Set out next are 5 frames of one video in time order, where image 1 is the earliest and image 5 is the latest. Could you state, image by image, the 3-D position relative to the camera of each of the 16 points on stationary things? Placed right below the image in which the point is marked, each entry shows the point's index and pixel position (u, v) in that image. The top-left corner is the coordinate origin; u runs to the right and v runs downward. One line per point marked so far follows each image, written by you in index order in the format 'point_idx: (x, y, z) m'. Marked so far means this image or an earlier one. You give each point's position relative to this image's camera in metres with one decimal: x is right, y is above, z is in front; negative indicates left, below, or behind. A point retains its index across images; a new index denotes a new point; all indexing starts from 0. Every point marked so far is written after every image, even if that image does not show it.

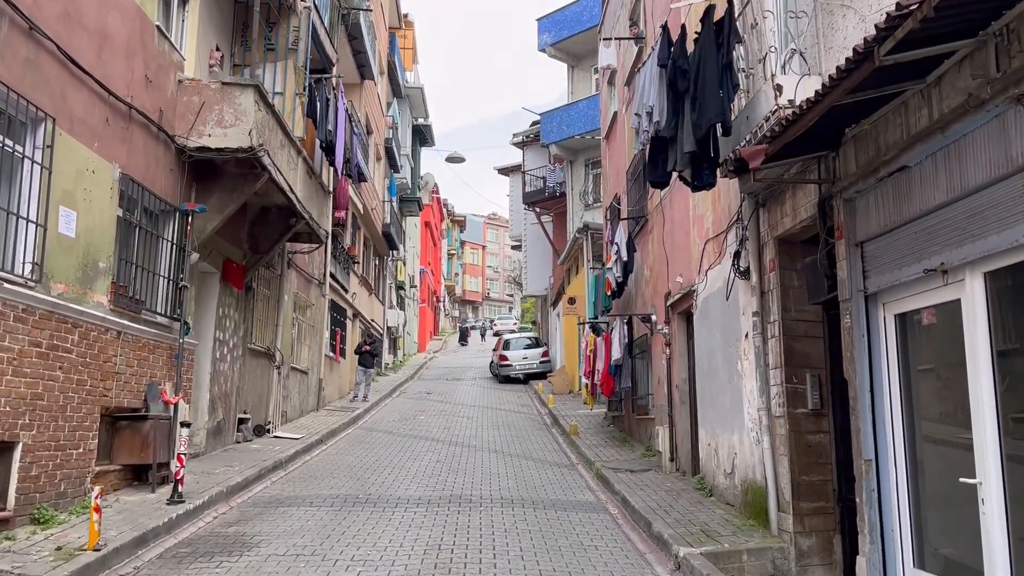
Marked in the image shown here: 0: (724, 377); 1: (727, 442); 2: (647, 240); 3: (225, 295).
0: (+2.0, -0.8, +7.8) m
1: (+2.0, -1.4, +7.8) m
2: (+1.9, +0.7, +11.7) m
3: (-3.9, -0.1, +11.4) m
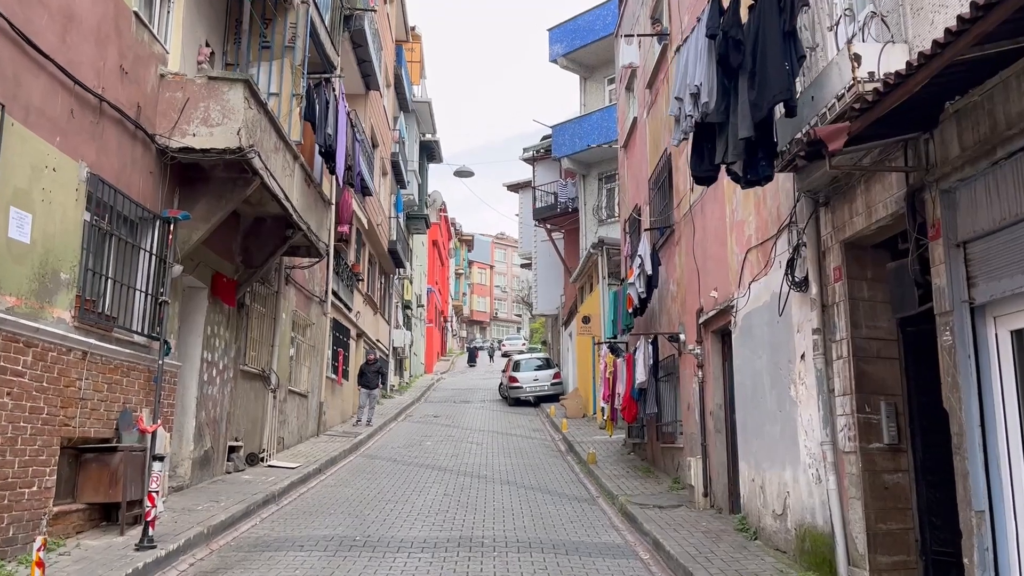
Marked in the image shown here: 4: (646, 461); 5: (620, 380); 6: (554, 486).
0: (+2.1, -1.0, +6.8) m
1: (+2.2, -1.6, +6.8) m
2: (+2.1, +0.5, +10.7) m
3: (-3.7, -0.3, +10.5) m
4: (+2.0, -2.6, +12.4) m
5: (+1.6, -1.3, +12.1) m
6: (+0.6, -2.7, +11.4) m
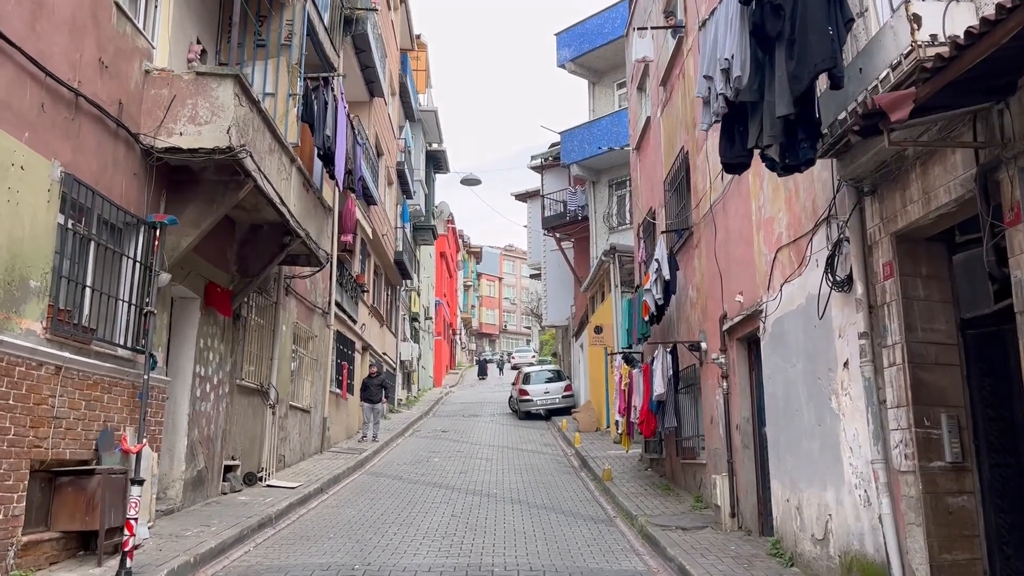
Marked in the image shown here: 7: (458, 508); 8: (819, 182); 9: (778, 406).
0: (+2.2, -1.0, +6.2) m
1: (+2.2, -1.6, +6.2) m
2: (+2.2, +0.4, +10.1) m
3: (-3.6, -0.4, +9.9) m
4: (+2.2, -2.7, +11.7) m
5: (+1.7, -1.4, +11.5) m
6: (+0.7, -2.8, +10.8) m
7: (-0.7, -2.8, +10.7) m
8: (+2.2, +0.8, +6.0) m
9: (+2.2, -1.0, +7.0) m
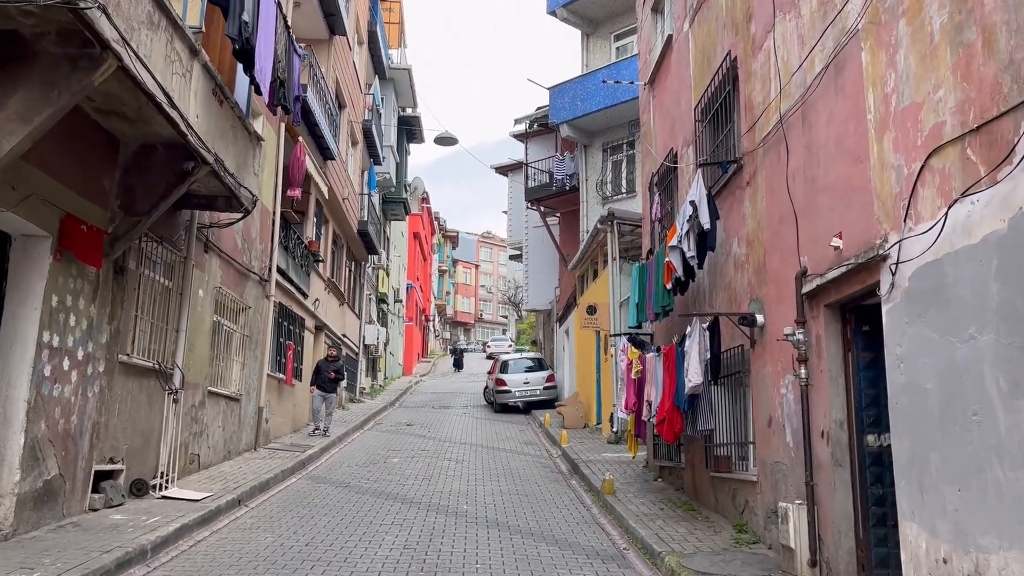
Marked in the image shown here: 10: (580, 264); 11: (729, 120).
0: (+2.2, -0.6, +3.6) m
1: (+2.2, -1.2, +3.5) m
2: (+2.0, +0.8, +7.4) m
3: (-3.8, +0.1, +7.1) m
4: (+1.9, -2.2, +9.1) m
5: (+1.5, -1.0, +8.8) m
6: (+0.5, -2.4, +8.1) m
7: (-0.9, -2.3, +8.0) m
8: (+2.2, +1.1, +3.3) m
9: (+2.1, -0.6, +4.3) m
10: (+1.6, +0.6, +19.3) m
11: (+2.1, +1.6, +7.9) m
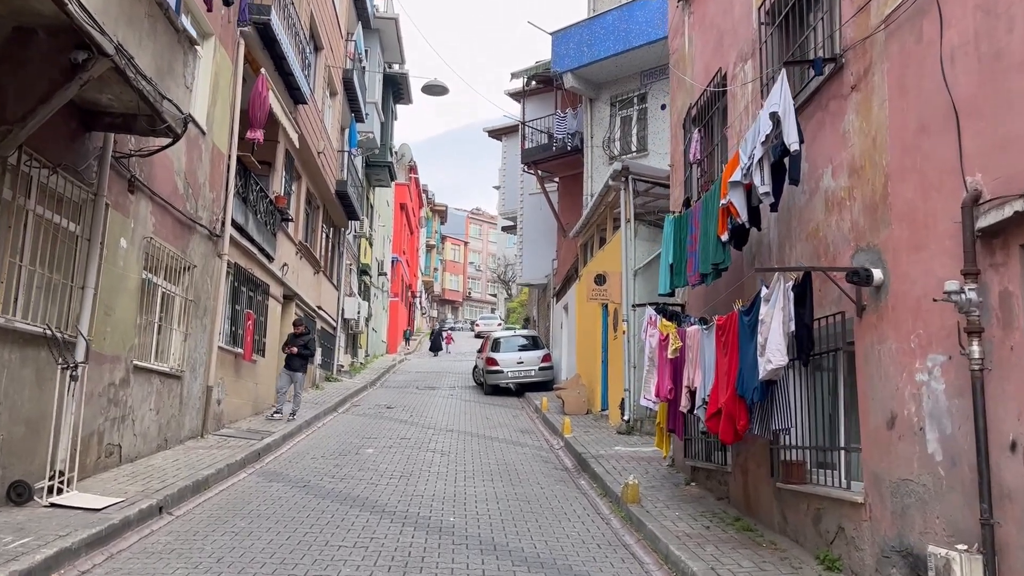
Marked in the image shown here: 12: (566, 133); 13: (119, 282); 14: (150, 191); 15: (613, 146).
0: (+2.3, -0.3, +1.5) m
1: (+2.3, -0.9, +1.5) m
2: (+2.1, +1.2, +5.4) m
3: (-3.7, +0.5, +4.9) m
4: (+1.9, -1.9, +7.1) m
5: (+1.5, -0.6, +6.8) m
6: (+0.5, -2.0, +6.1) m
7: (-0.9, -1.9, +5.9) m
8: (+2.3, +1.4, +1.3) m
9: (+2.2, -0.3, +2.3) m
10: (+1.5, +1.2, +17.2) m
11: (+2.1, +1.9, +5.8) m
12: (+1.3, +3.7, +20.0) m
13: (-3.9, +0.1, +8.2) m
14: (-3.8, +1.0, +8.8) m
15: (+2.1, +3.0, +17.6) m
